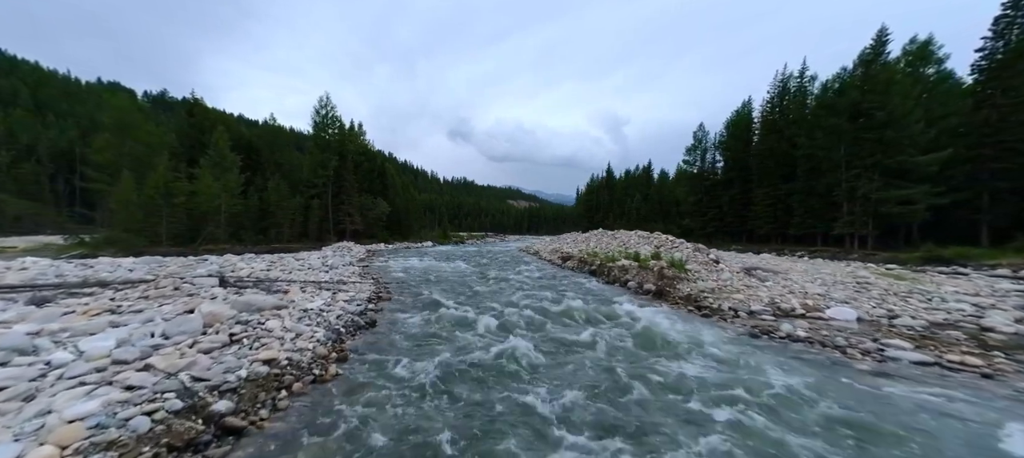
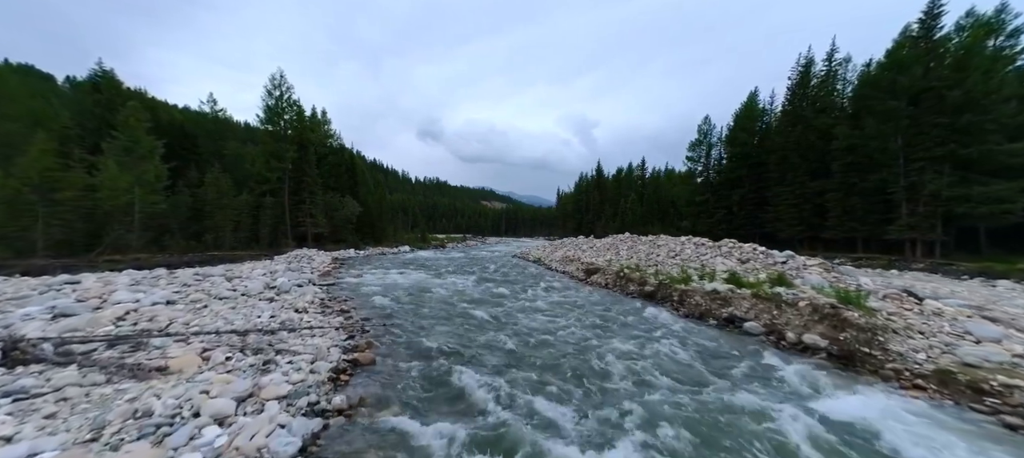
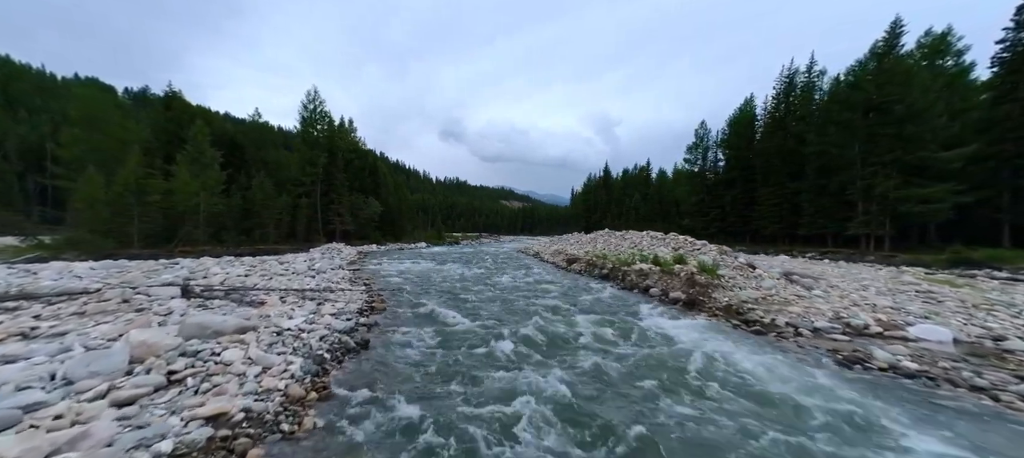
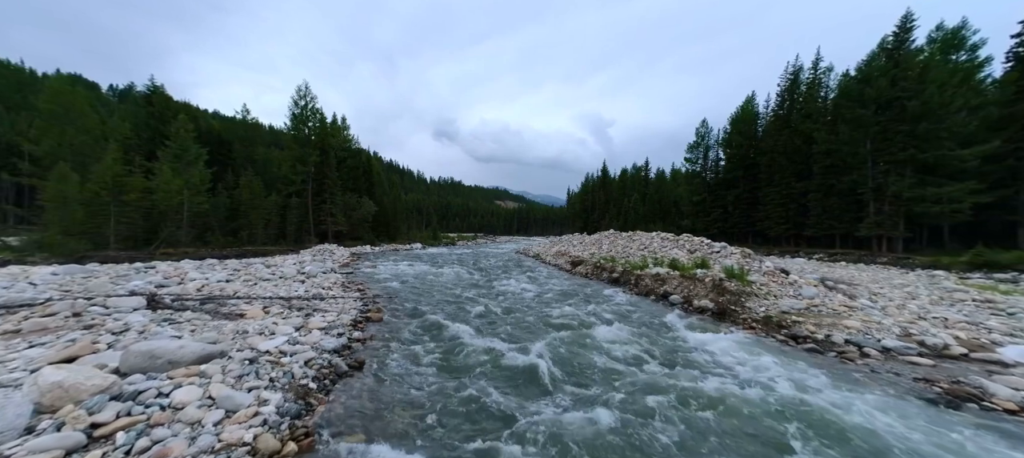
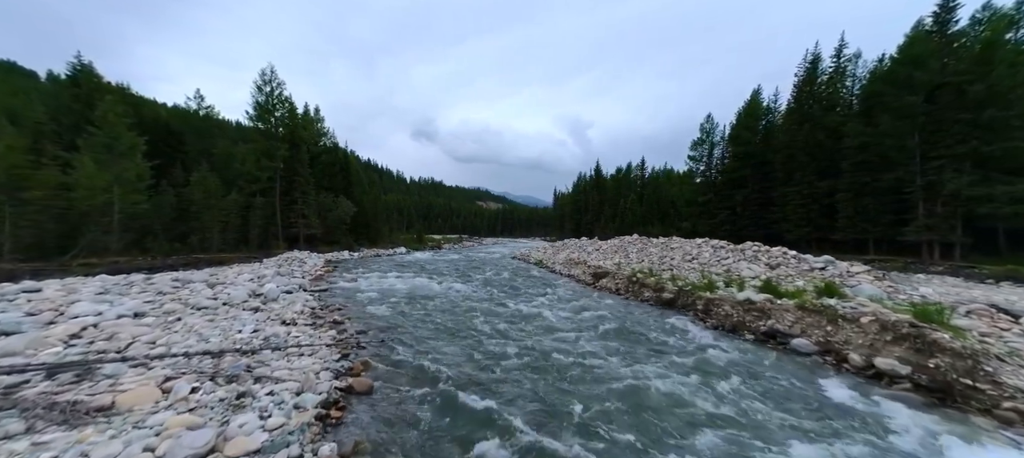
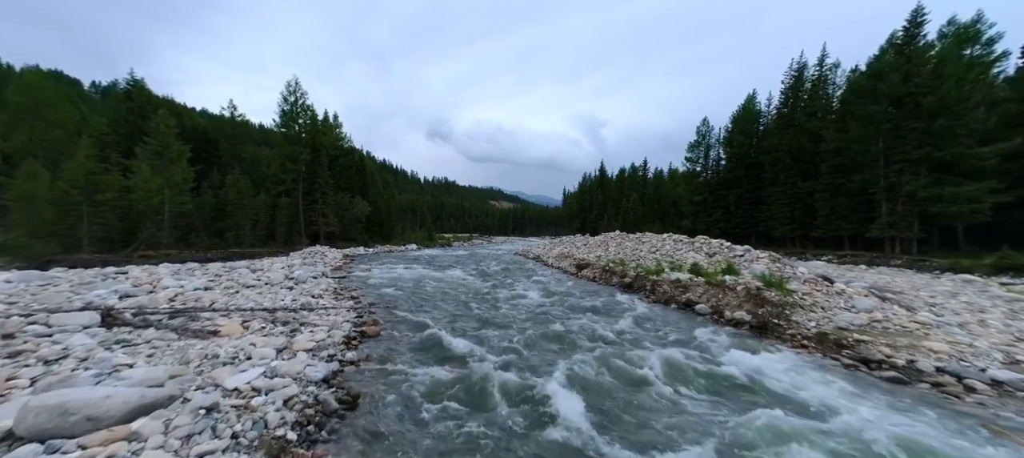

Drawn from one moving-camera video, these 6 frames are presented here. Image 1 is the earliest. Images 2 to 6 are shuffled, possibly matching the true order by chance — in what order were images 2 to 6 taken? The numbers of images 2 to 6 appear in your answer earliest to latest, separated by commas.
3, 4, 6, 2, 5
